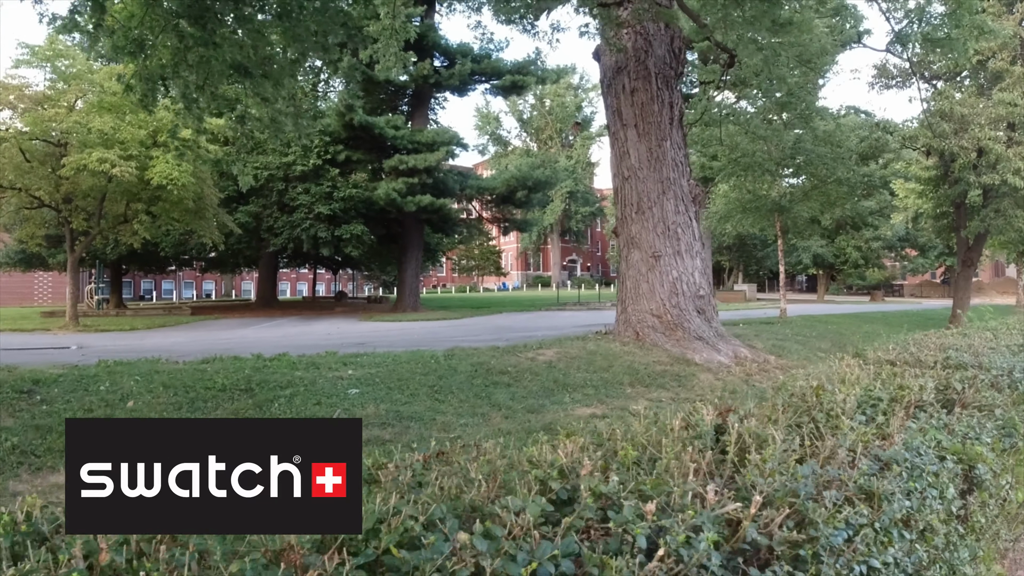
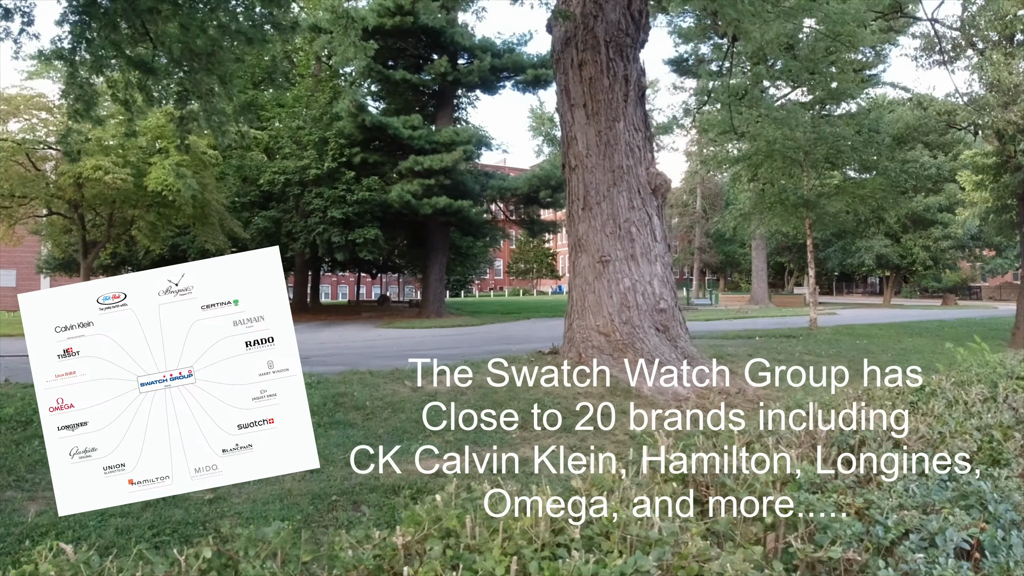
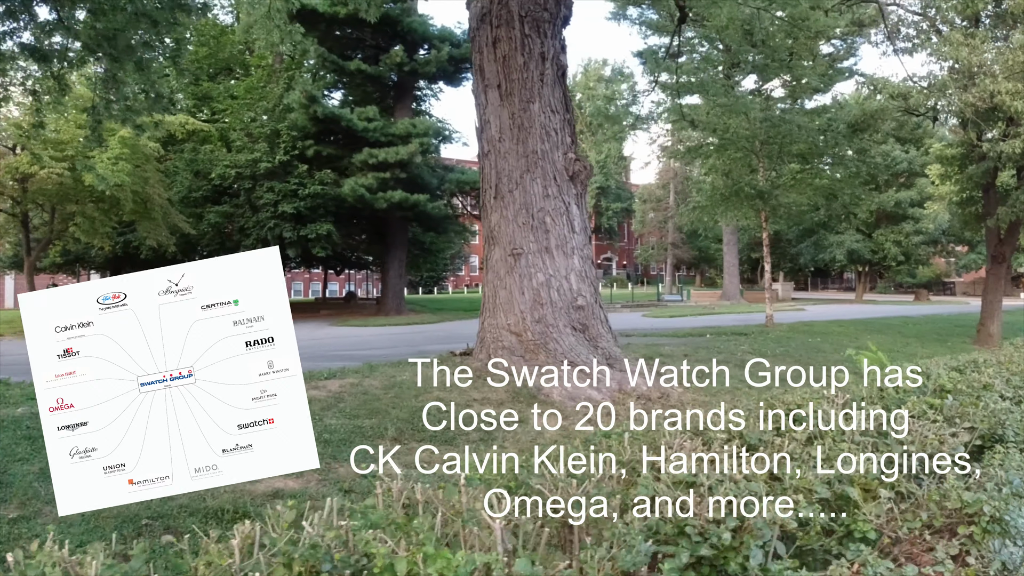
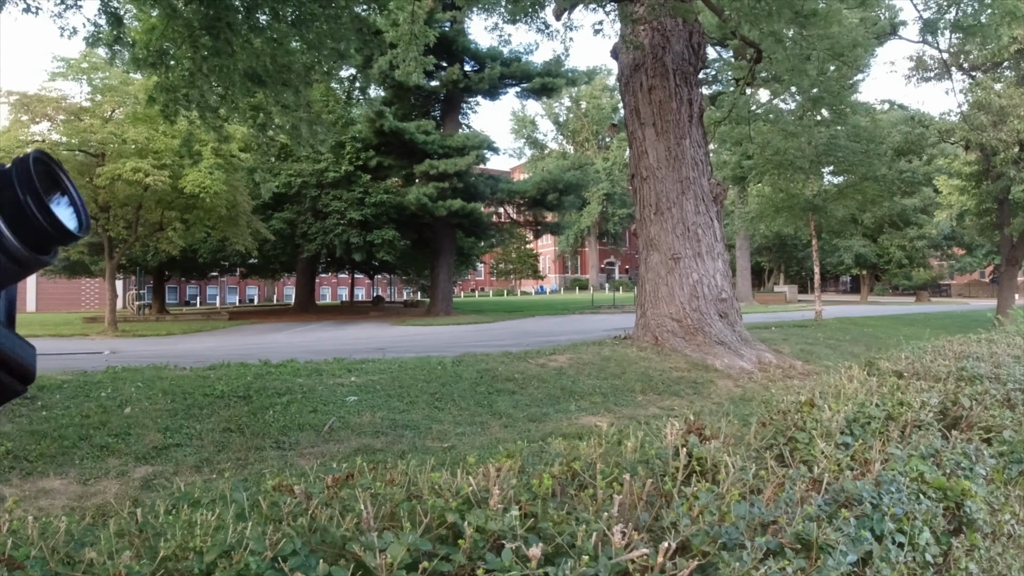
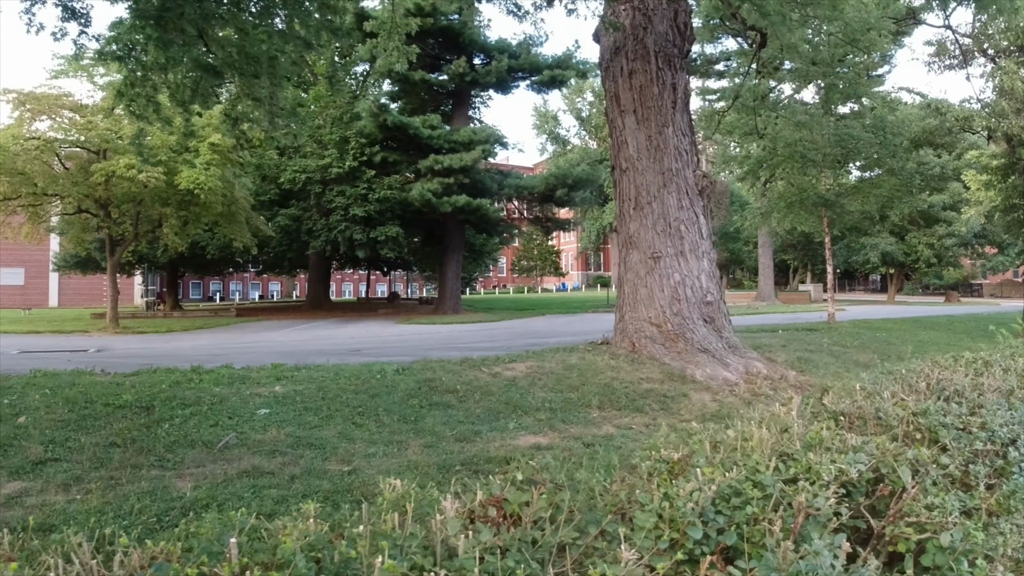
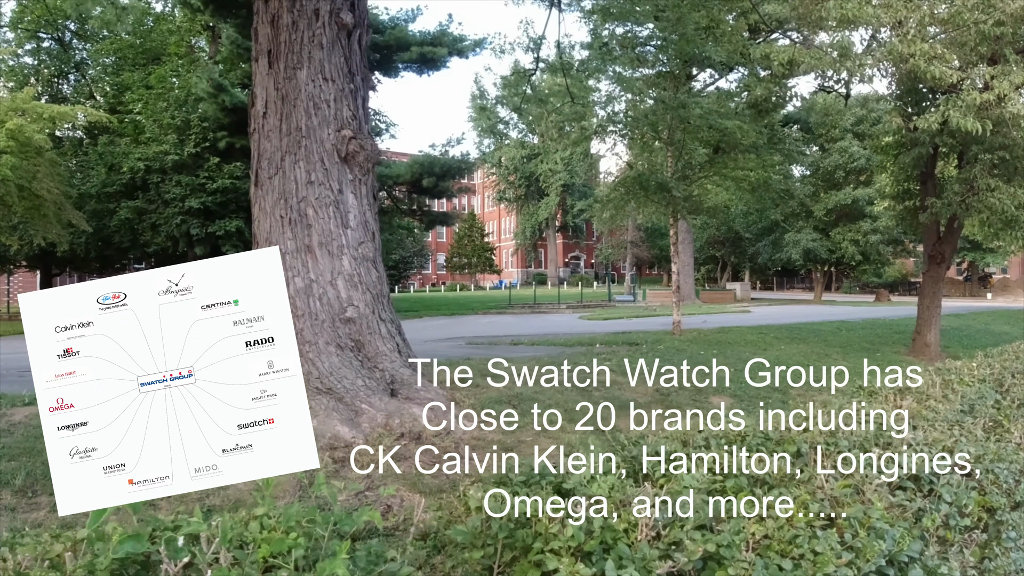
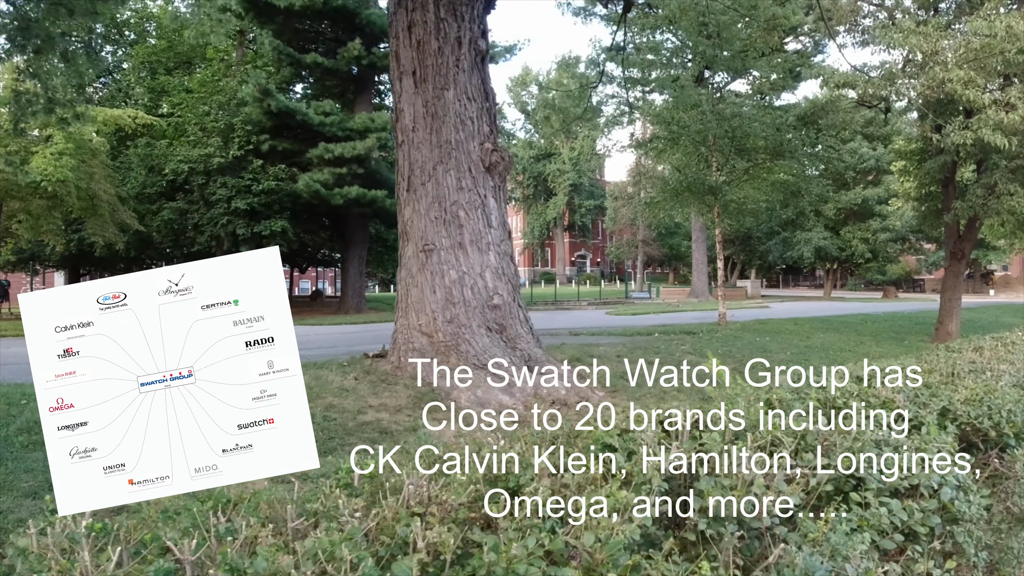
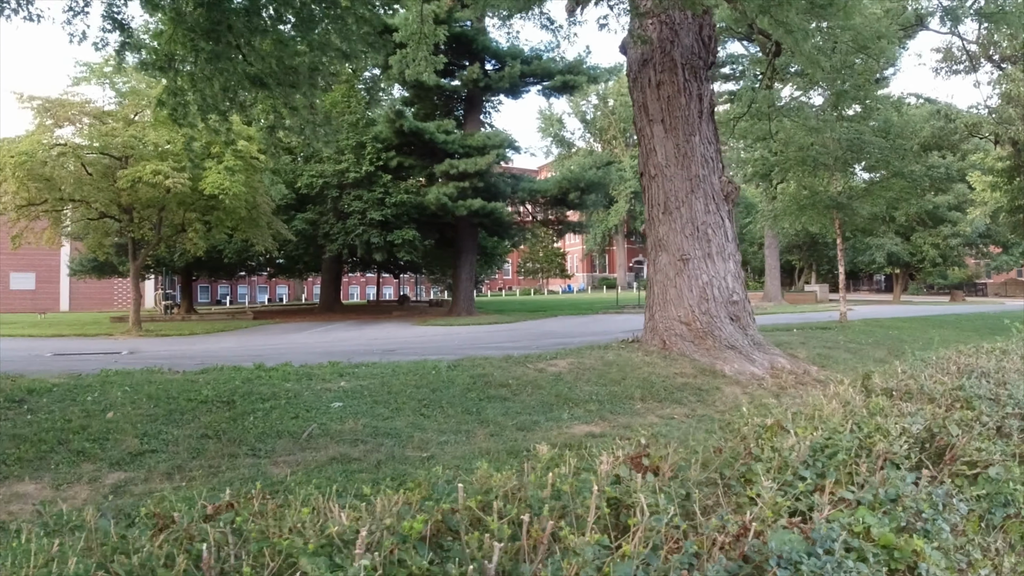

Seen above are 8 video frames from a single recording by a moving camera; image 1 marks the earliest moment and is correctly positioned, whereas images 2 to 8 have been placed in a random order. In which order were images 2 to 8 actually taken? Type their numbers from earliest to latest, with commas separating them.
4, 8, 5, 2, 3, 7, 6
